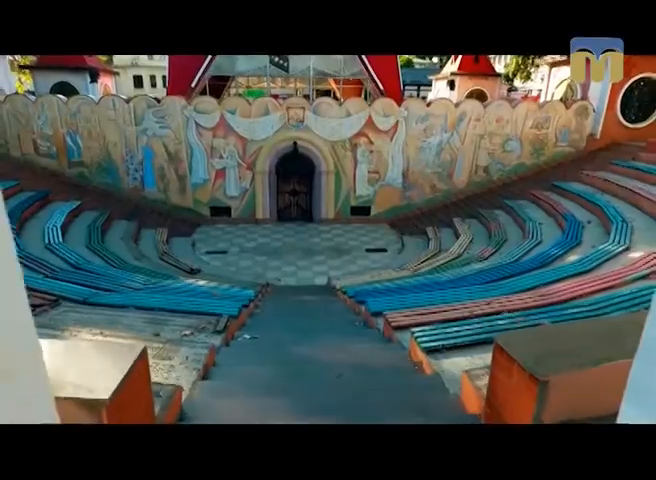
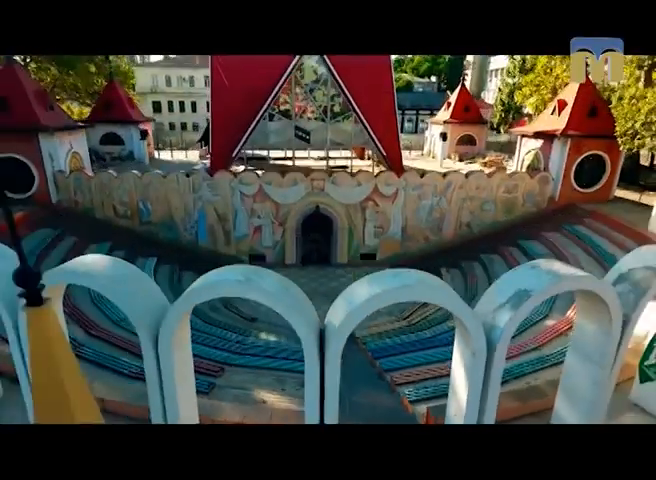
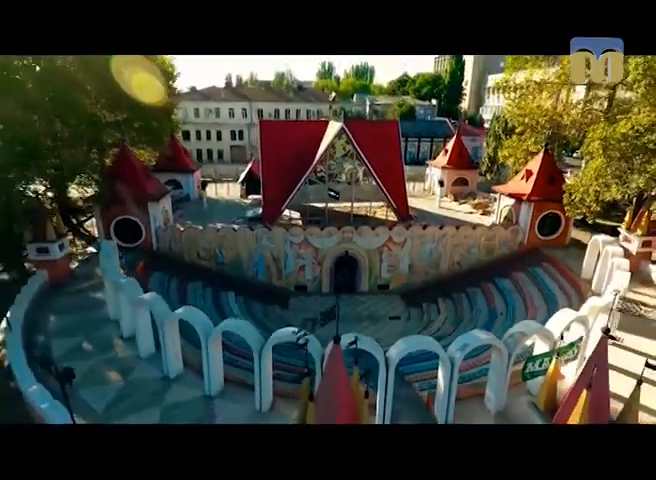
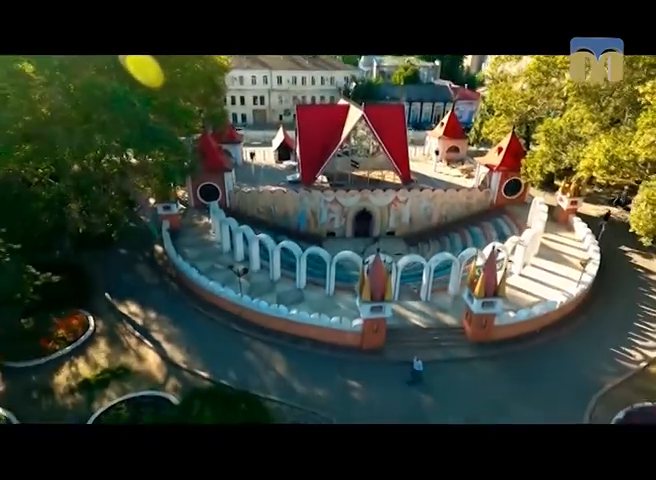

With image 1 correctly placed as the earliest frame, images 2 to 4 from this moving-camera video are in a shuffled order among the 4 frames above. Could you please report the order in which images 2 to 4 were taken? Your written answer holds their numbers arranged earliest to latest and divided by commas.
2, 3, 4
